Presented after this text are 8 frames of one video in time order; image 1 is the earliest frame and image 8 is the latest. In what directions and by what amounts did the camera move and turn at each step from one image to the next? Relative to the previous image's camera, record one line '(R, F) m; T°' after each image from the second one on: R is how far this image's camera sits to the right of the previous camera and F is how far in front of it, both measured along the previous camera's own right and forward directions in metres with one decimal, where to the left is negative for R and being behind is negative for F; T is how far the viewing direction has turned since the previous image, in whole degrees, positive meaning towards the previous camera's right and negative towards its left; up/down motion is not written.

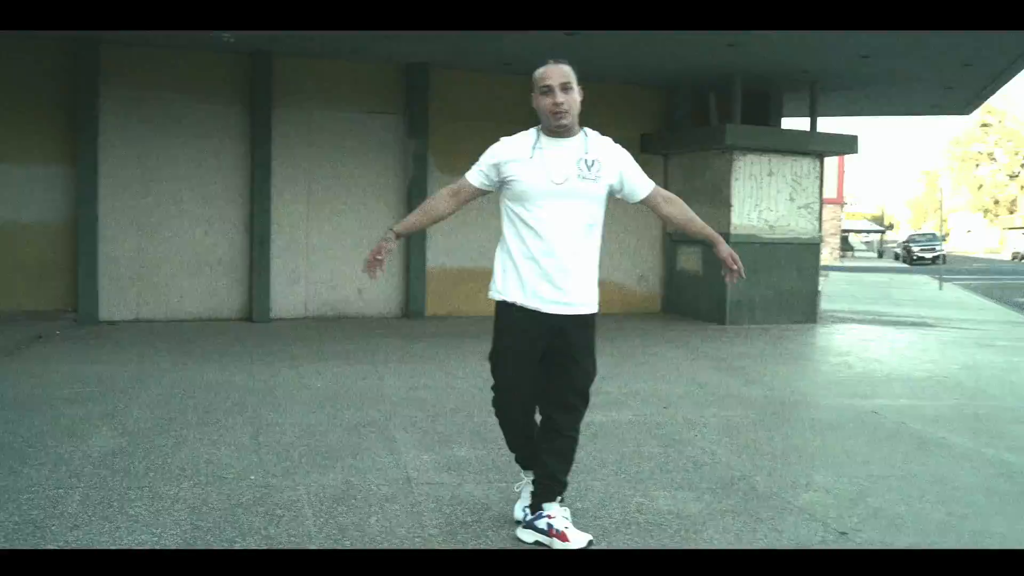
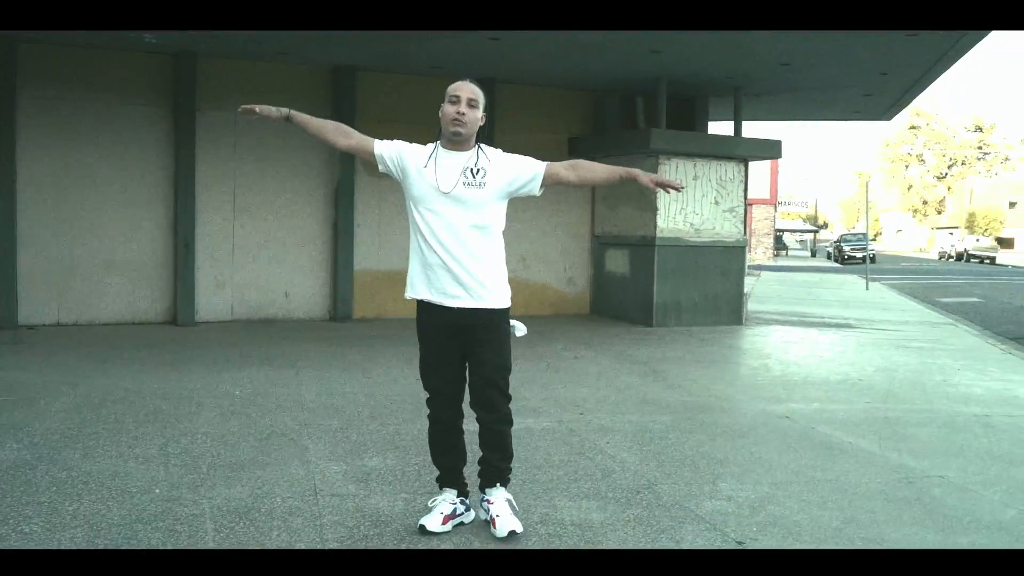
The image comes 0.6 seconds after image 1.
(0.0, 0.0) m; +4°
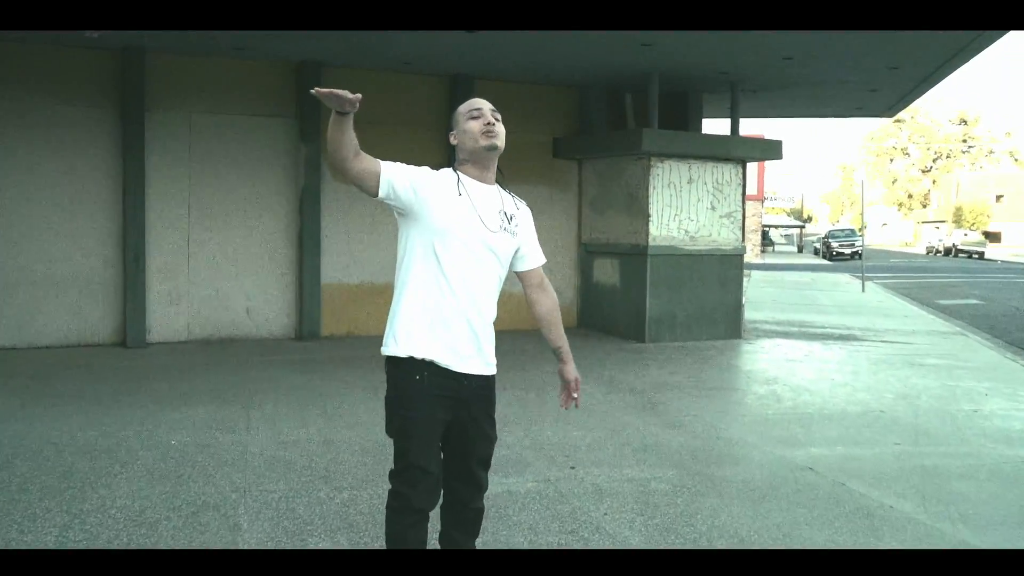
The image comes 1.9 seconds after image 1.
(0.0, +0.9) m; +1°
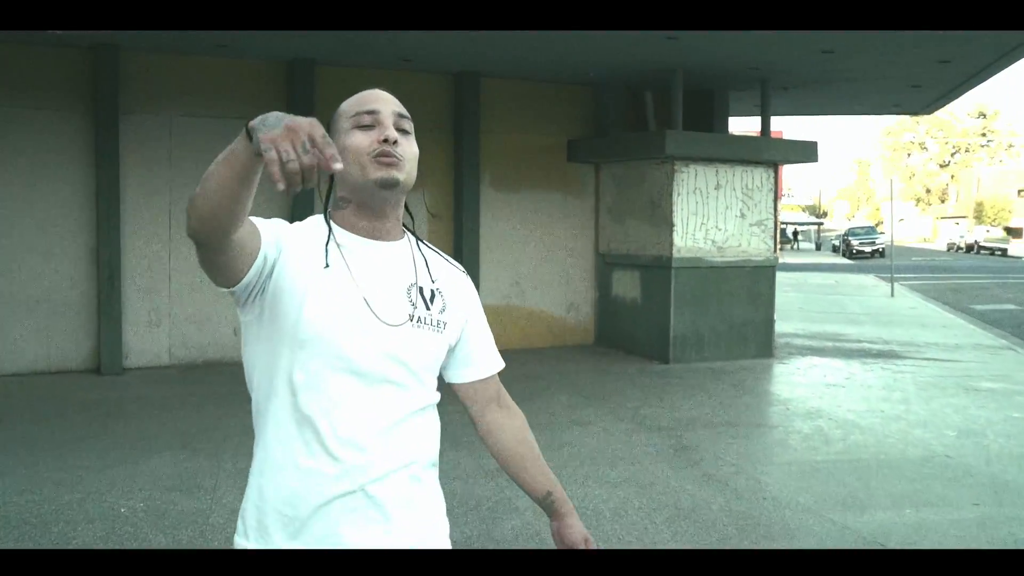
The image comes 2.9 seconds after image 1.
(0.0, +0.9) m; -1°
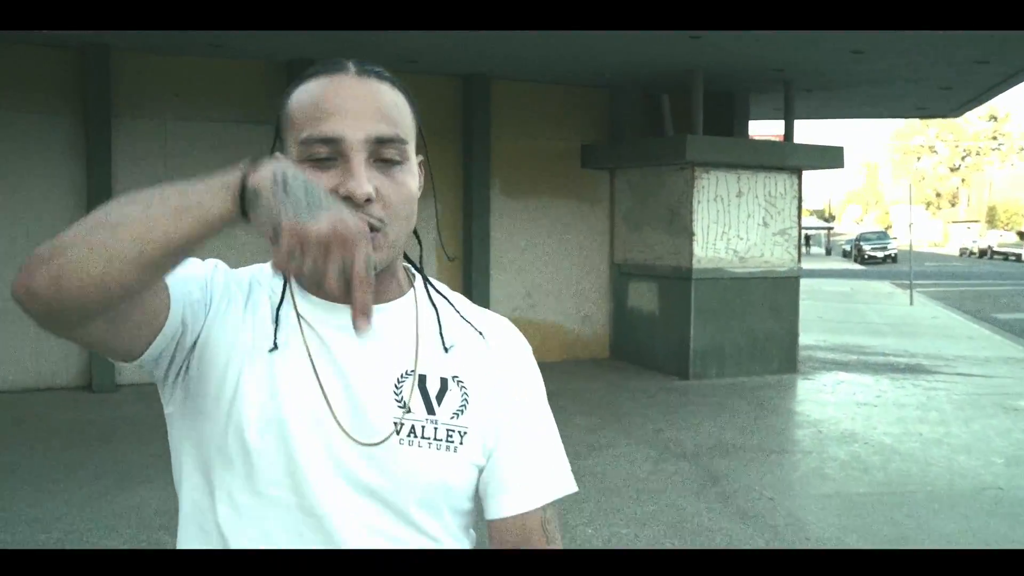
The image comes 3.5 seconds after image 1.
(0.0, +0.5) m; 0°
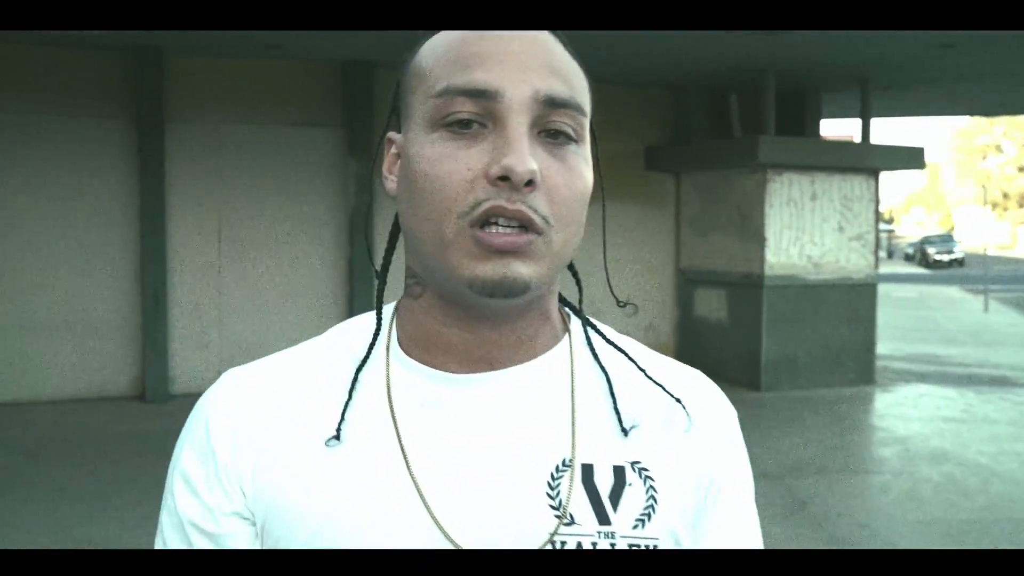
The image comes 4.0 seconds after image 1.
(-0.1, +0.3) m; -3°
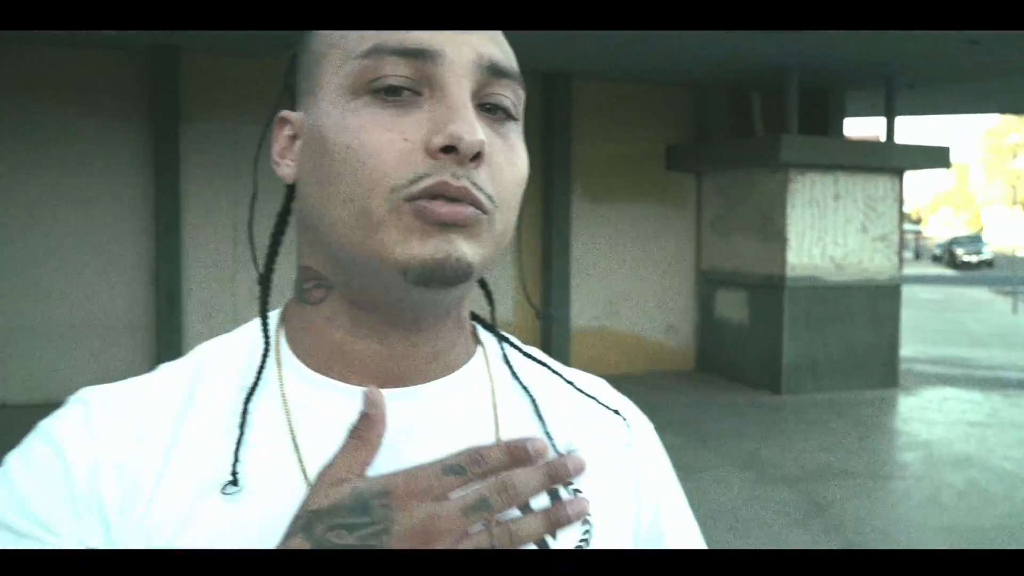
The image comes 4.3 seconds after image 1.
(+0.1, +0.1) m; -1°
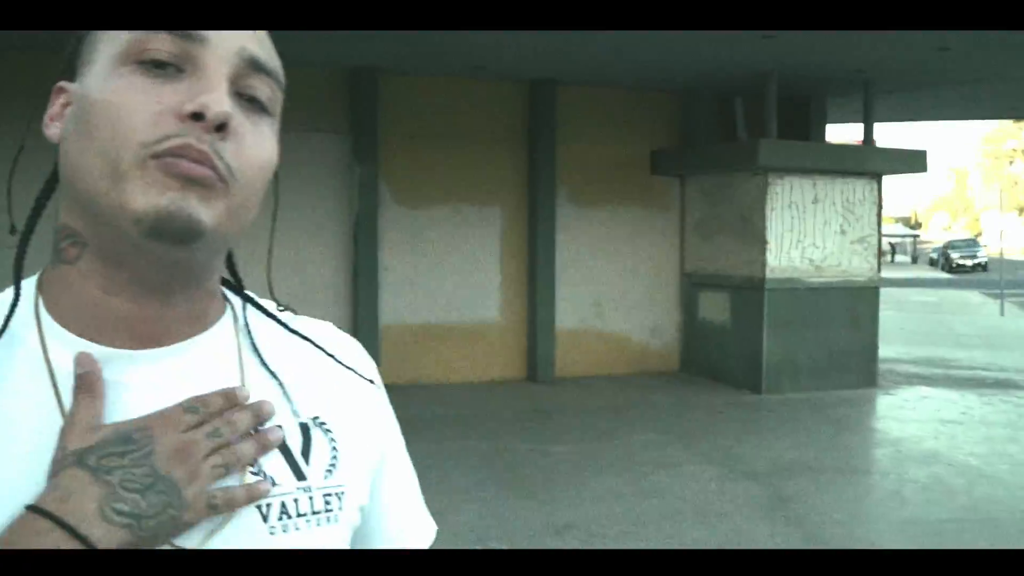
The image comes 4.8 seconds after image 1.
(+0.1, -0.2) m; 0°
